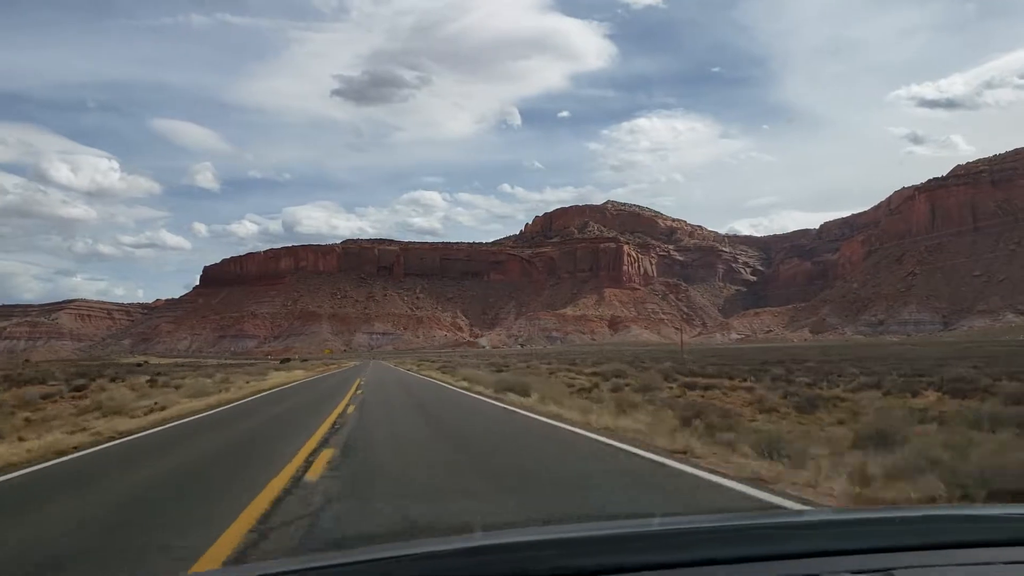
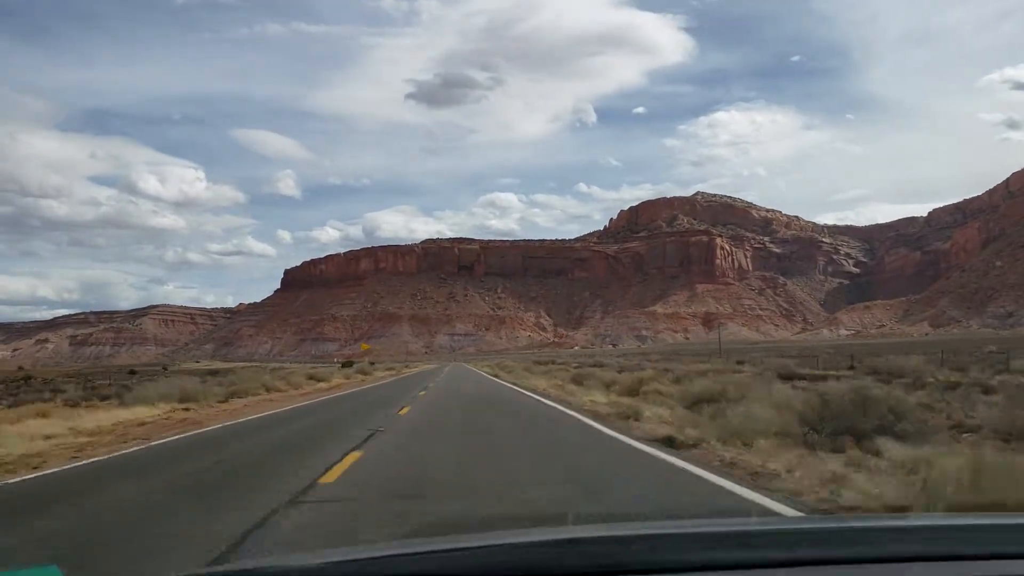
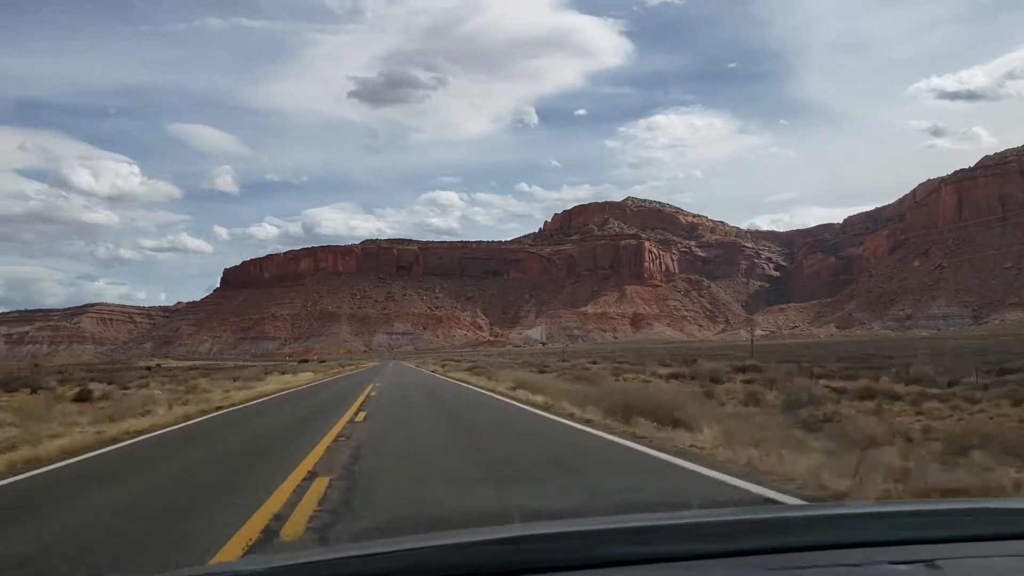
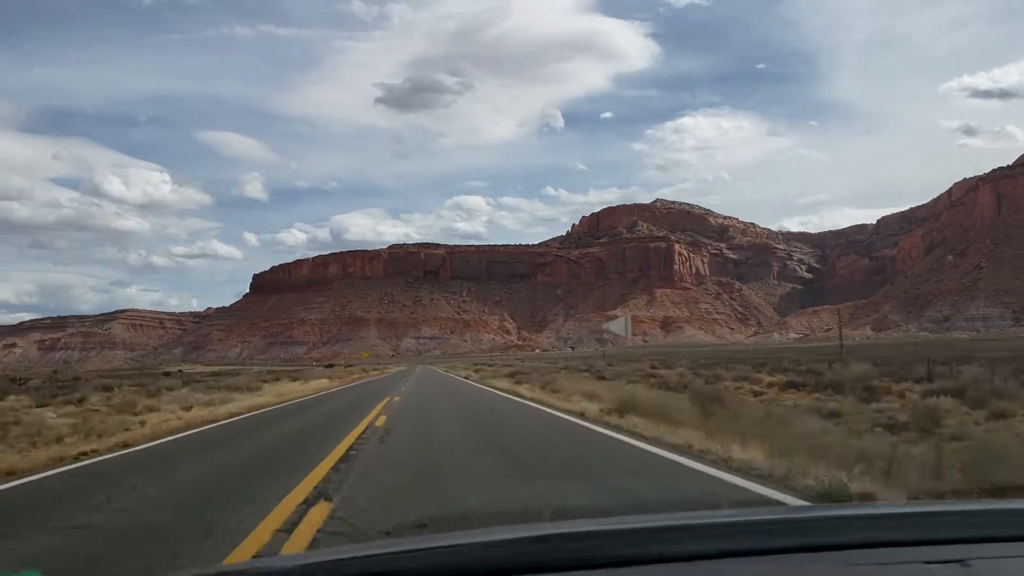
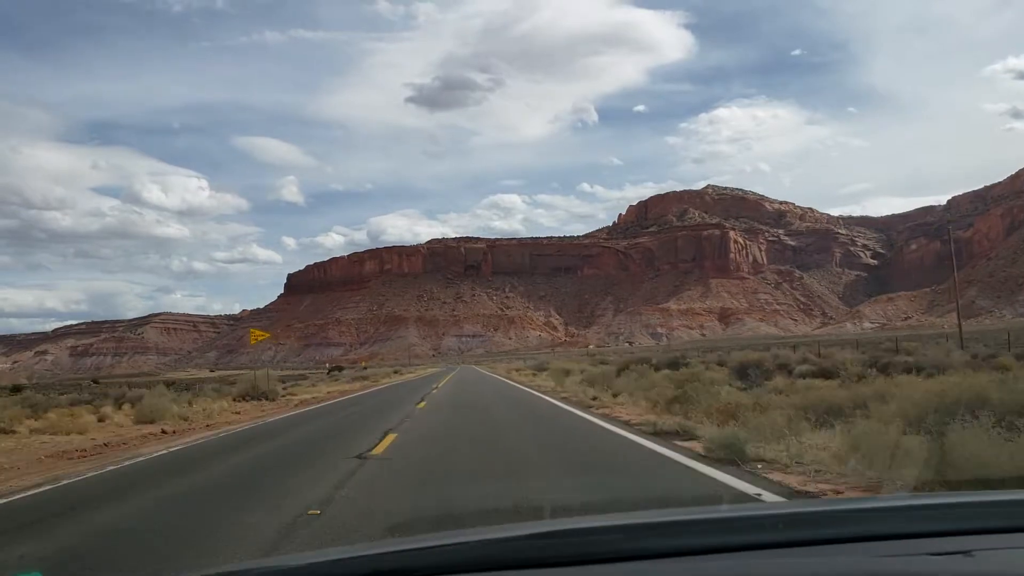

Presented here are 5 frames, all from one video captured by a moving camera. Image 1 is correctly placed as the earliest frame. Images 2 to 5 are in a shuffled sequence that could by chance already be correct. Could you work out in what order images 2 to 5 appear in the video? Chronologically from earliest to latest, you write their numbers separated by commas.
3, 4, 2, 5
